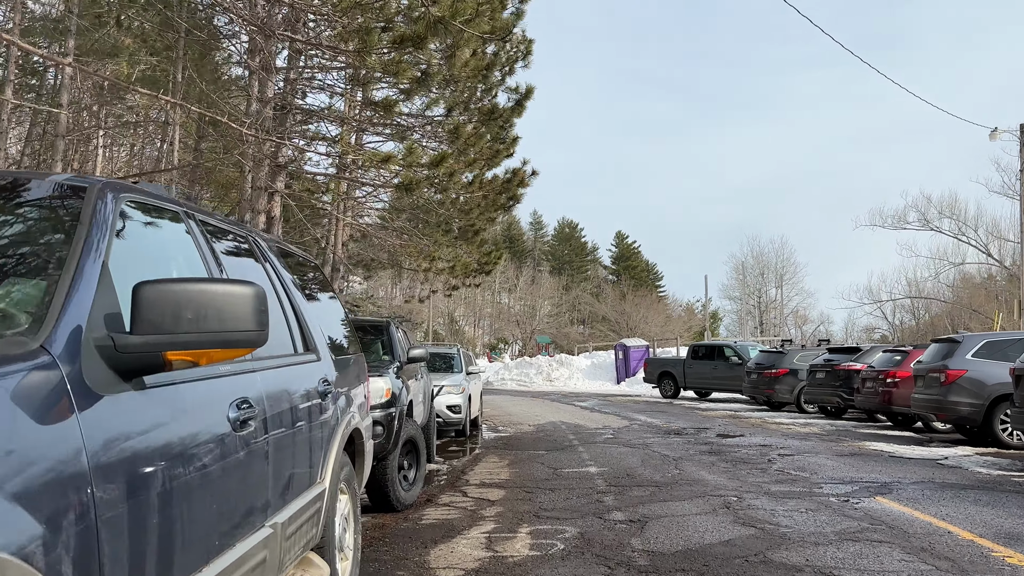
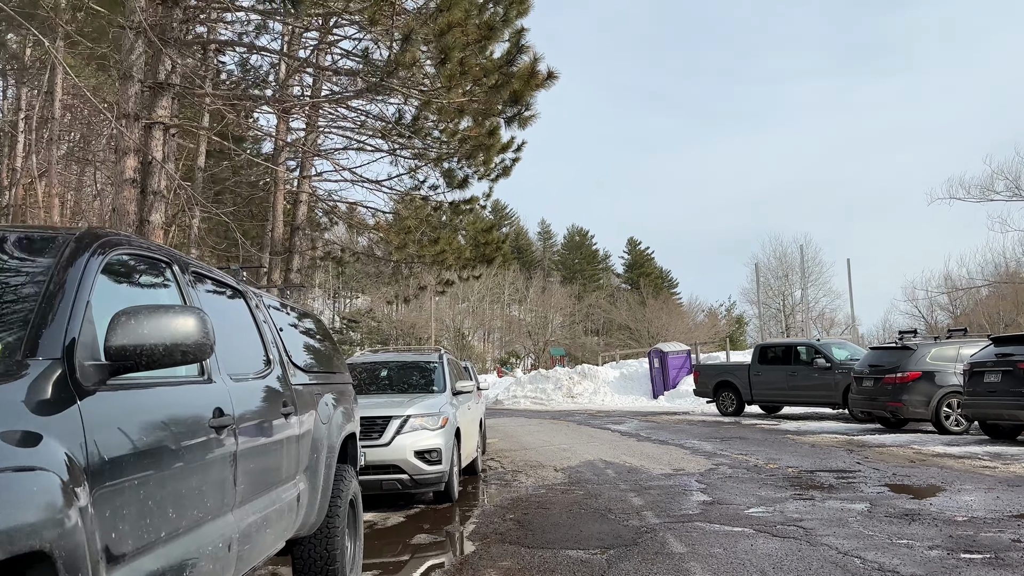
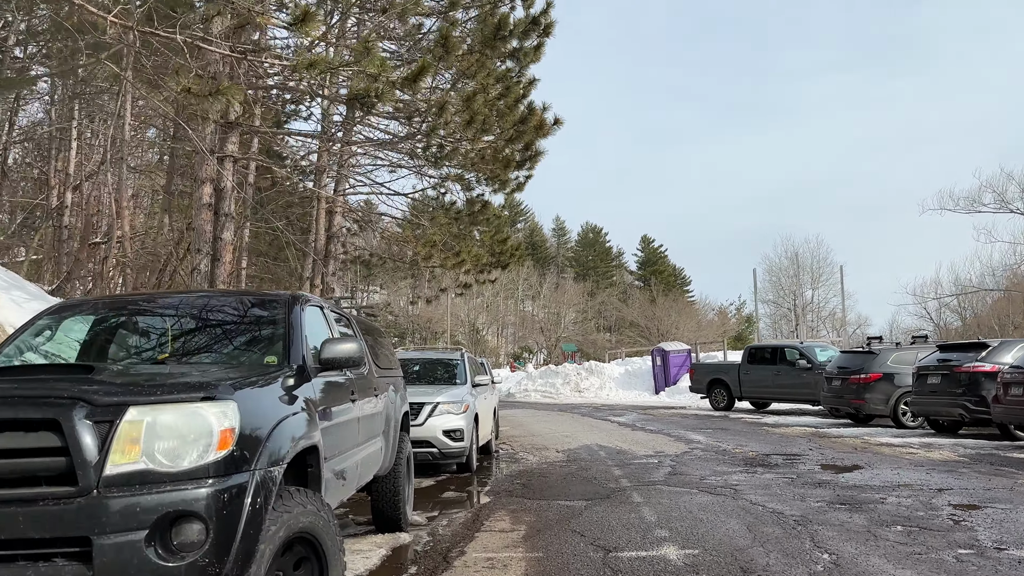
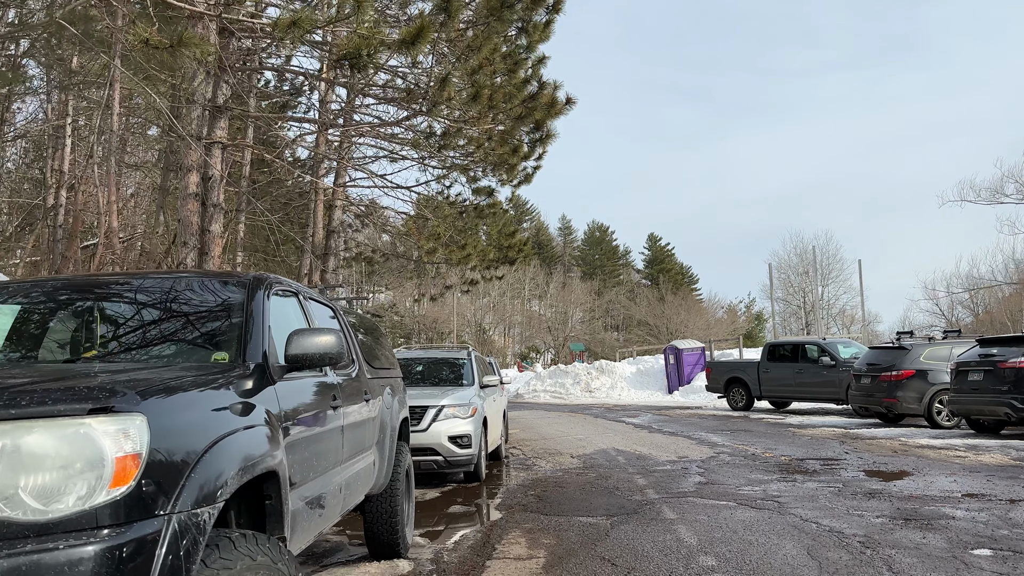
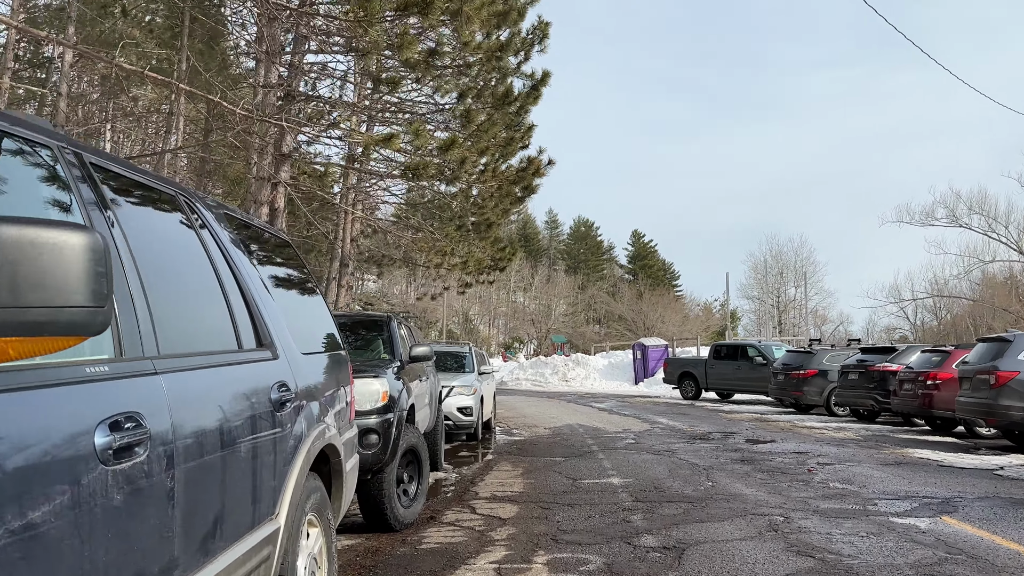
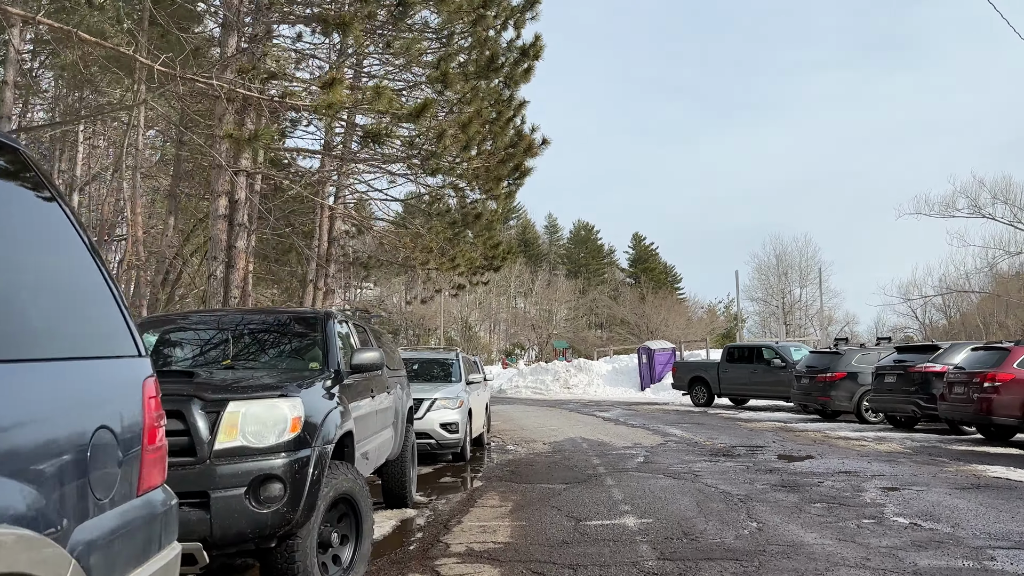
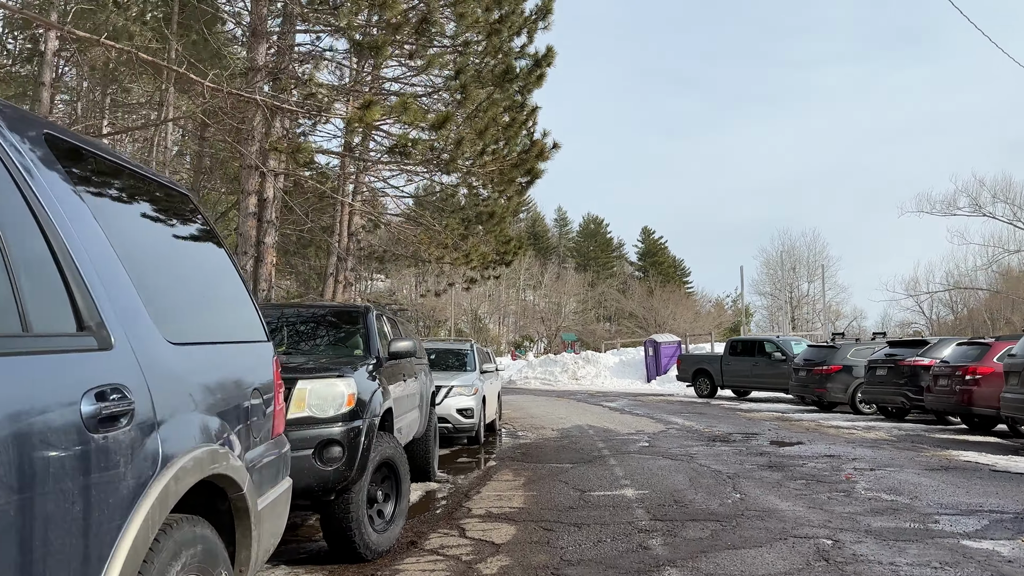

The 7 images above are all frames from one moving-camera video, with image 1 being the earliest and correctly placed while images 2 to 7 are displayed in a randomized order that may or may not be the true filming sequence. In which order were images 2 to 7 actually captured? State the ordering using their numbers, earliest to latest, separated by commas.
5, 7, 6, 3, 4, 2
